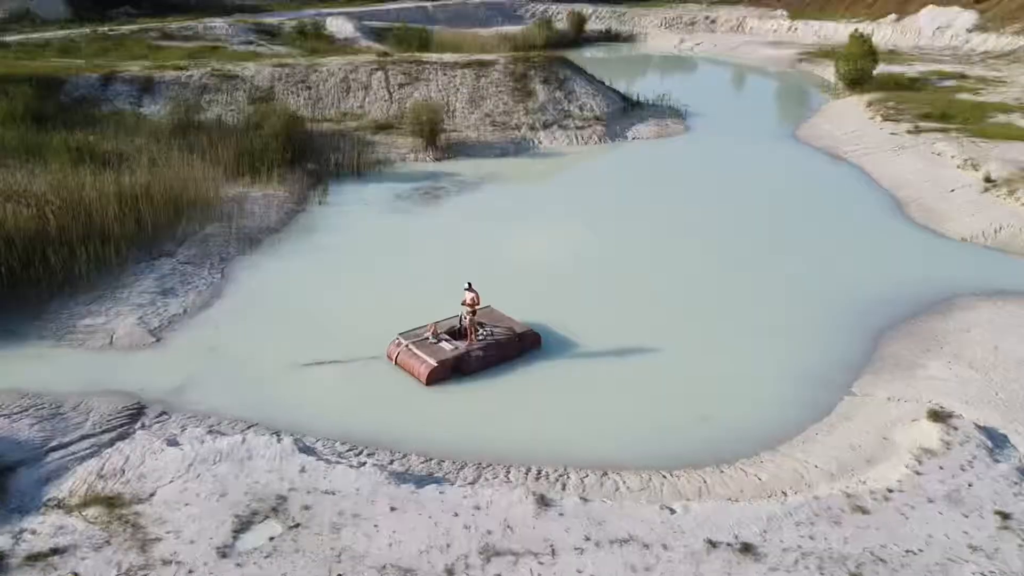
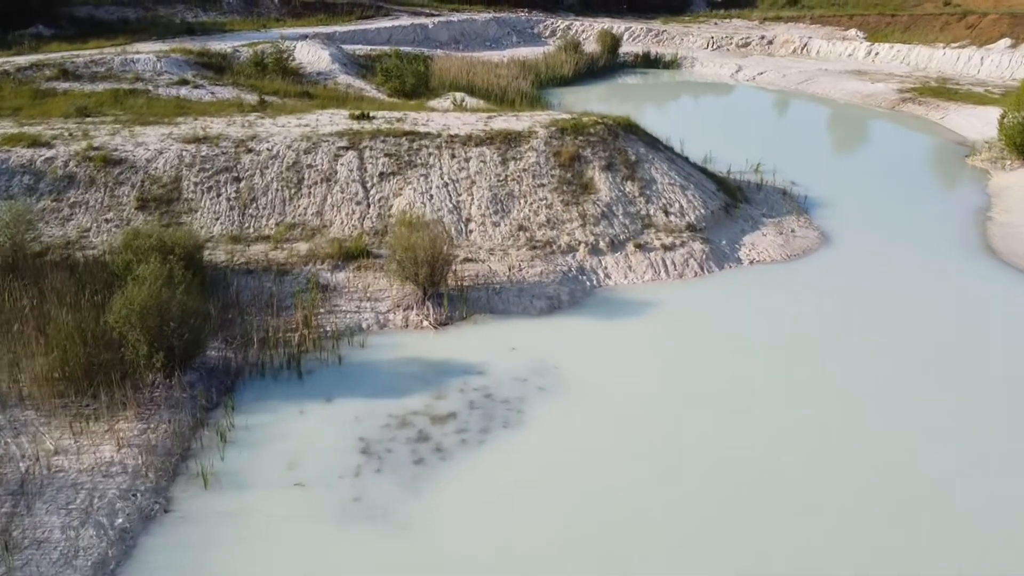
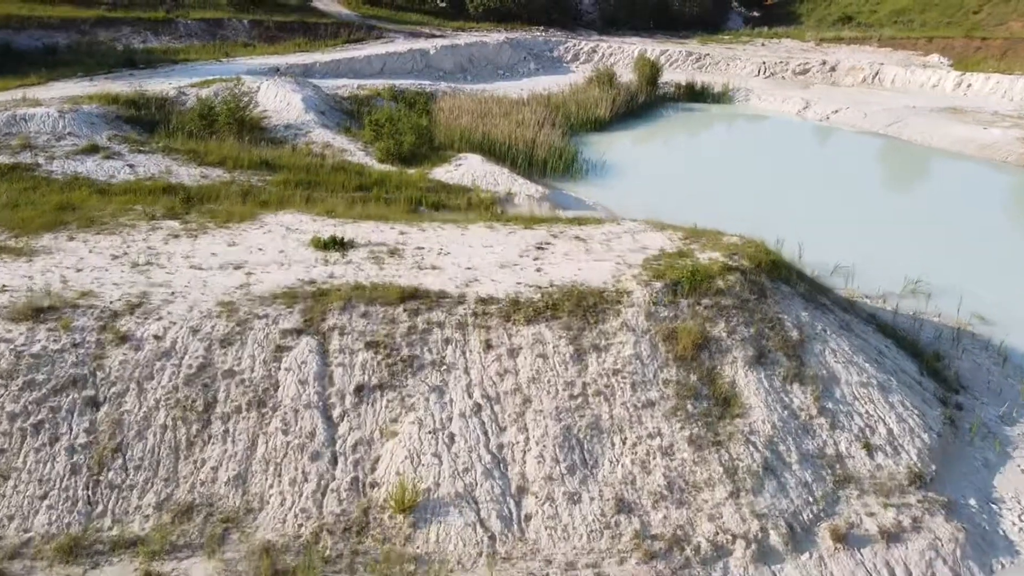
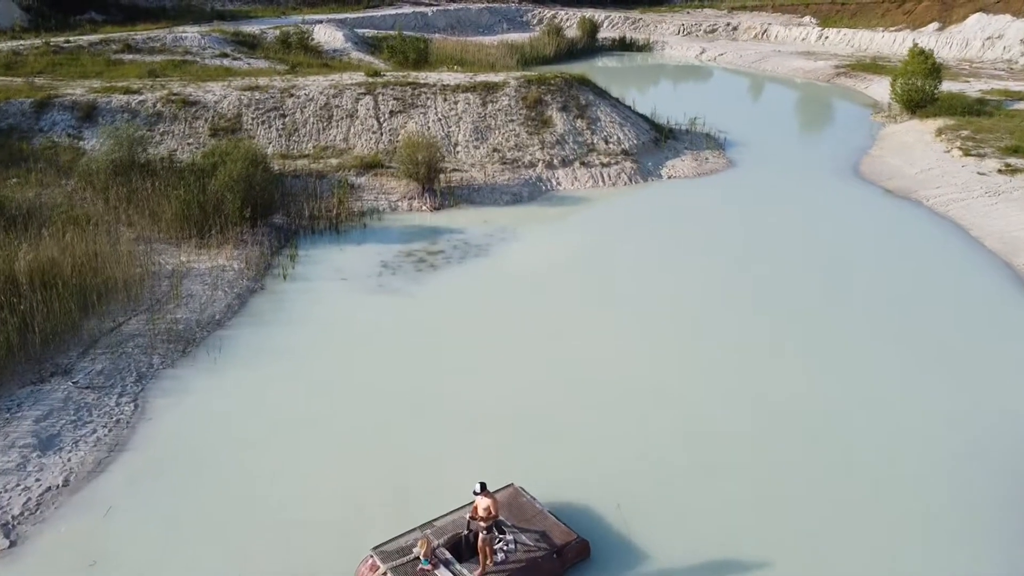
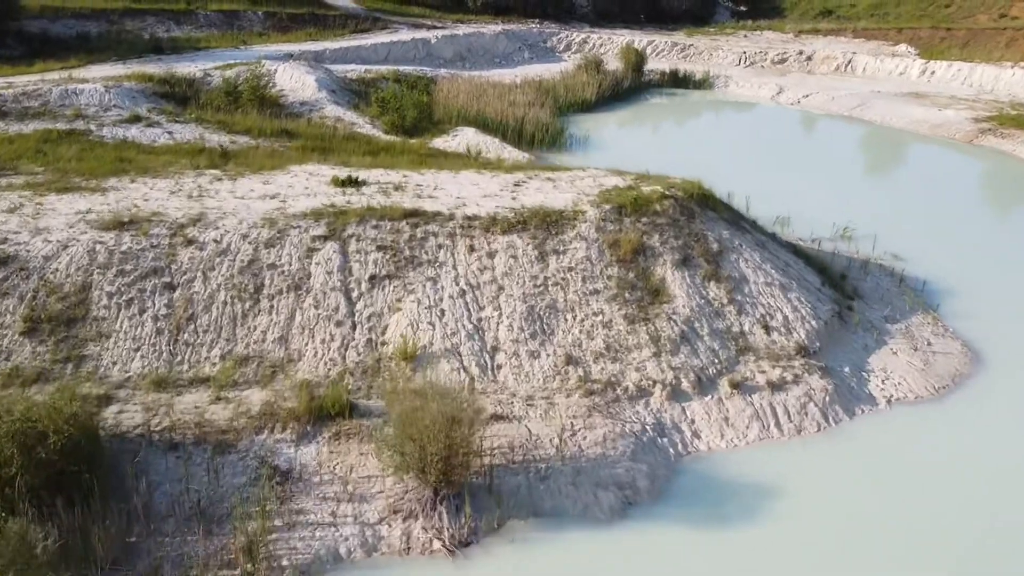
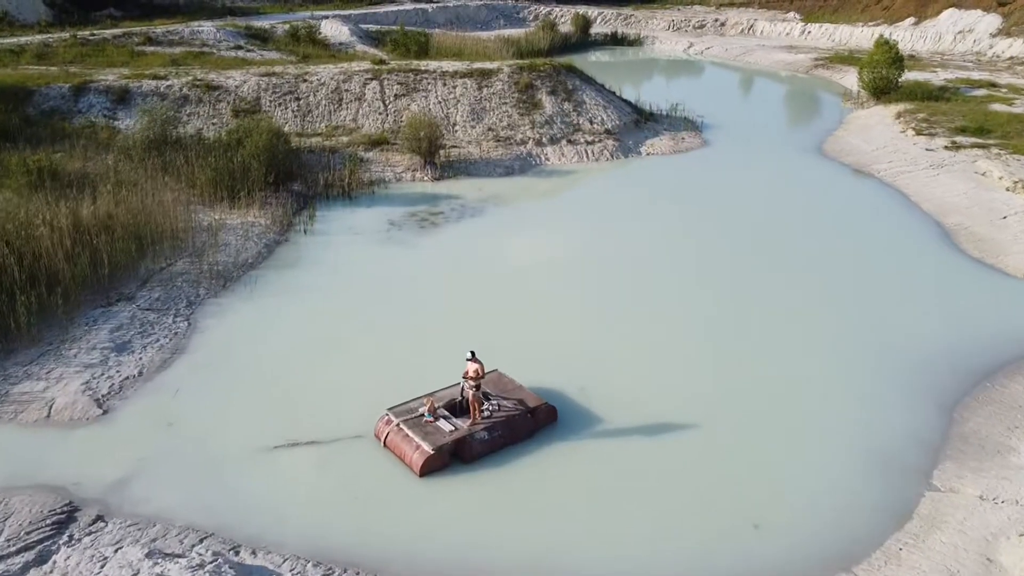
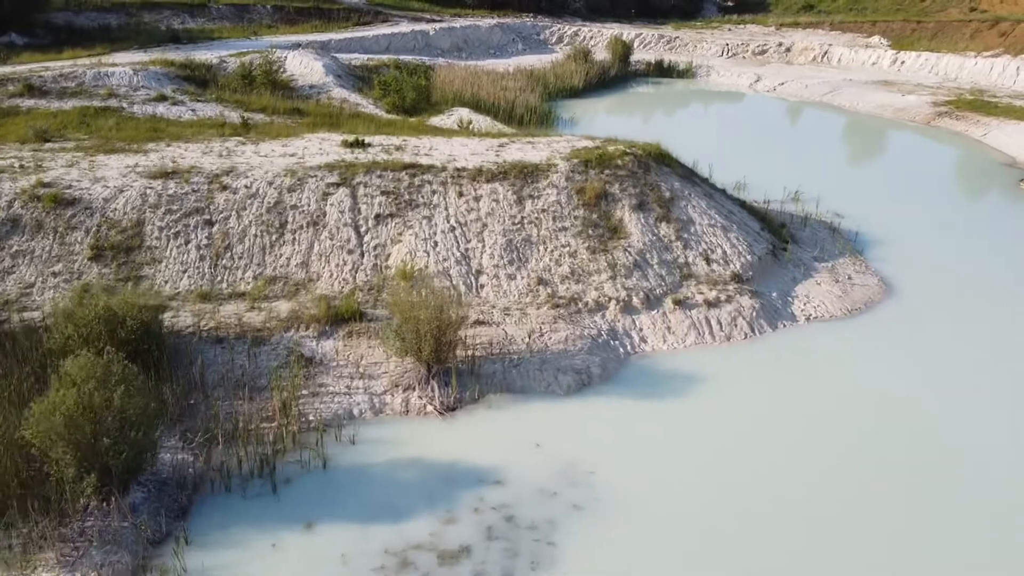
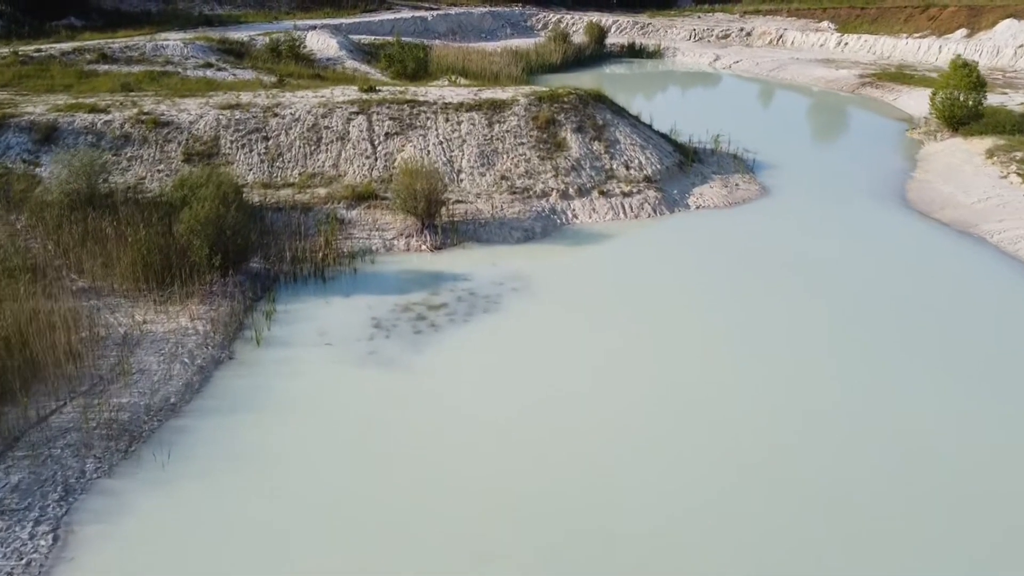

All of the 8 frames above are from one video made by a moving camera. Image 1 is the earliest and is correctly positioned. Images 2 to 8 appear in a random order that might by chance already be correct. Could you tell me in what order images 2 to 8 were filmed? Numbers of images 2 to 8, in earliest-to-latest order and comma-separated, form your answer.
6, 4, 8, 2, 7, 5, 3
